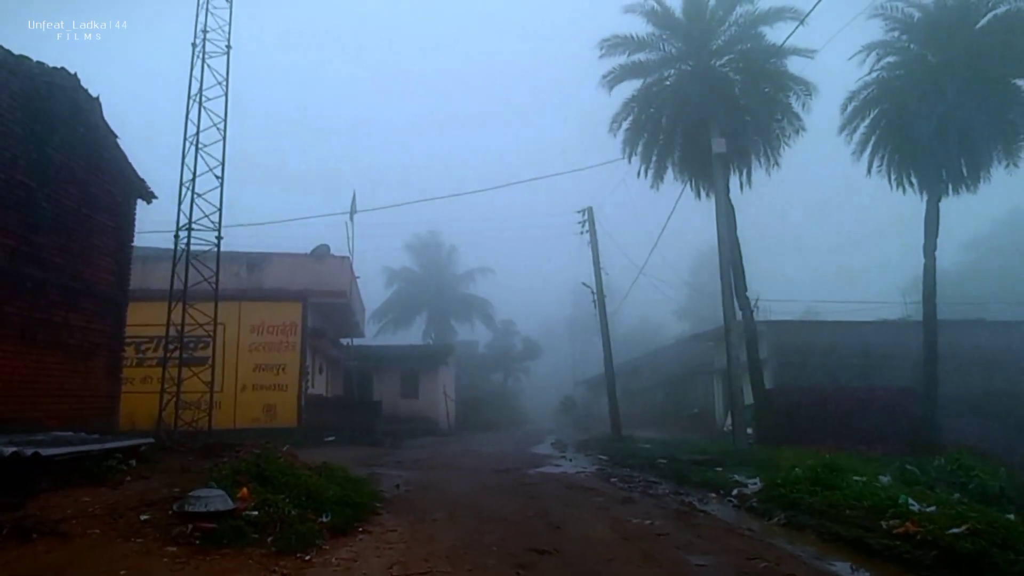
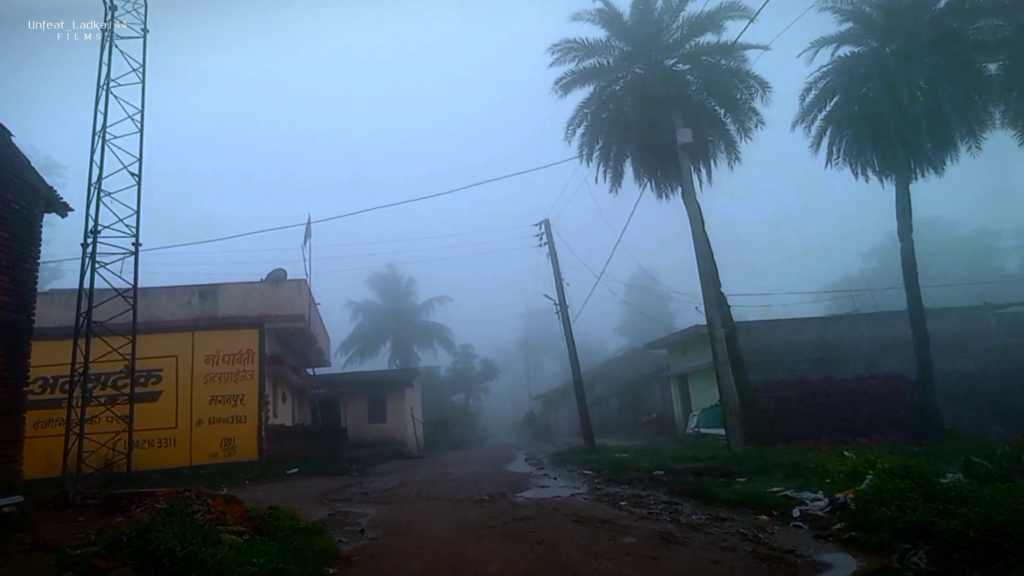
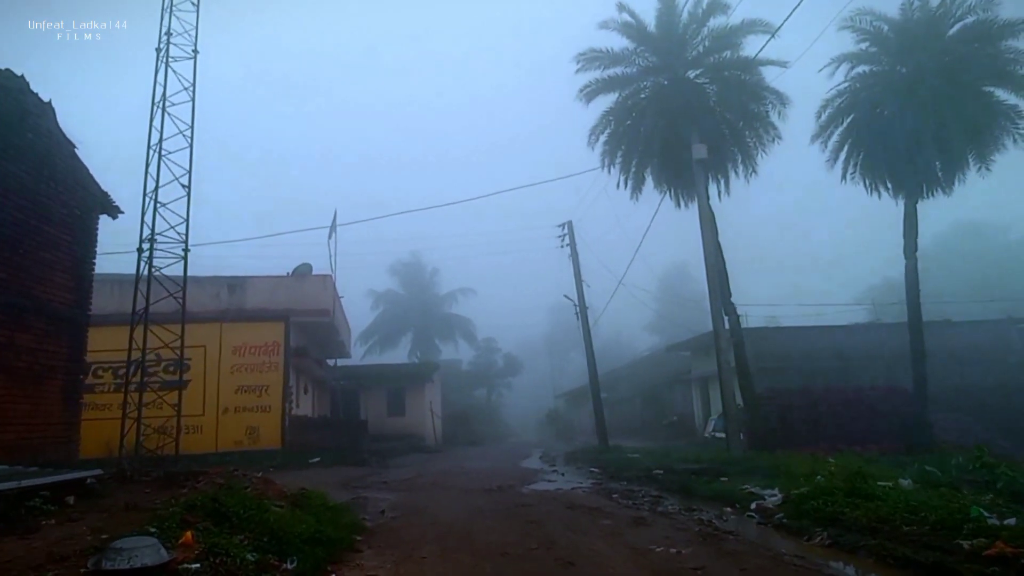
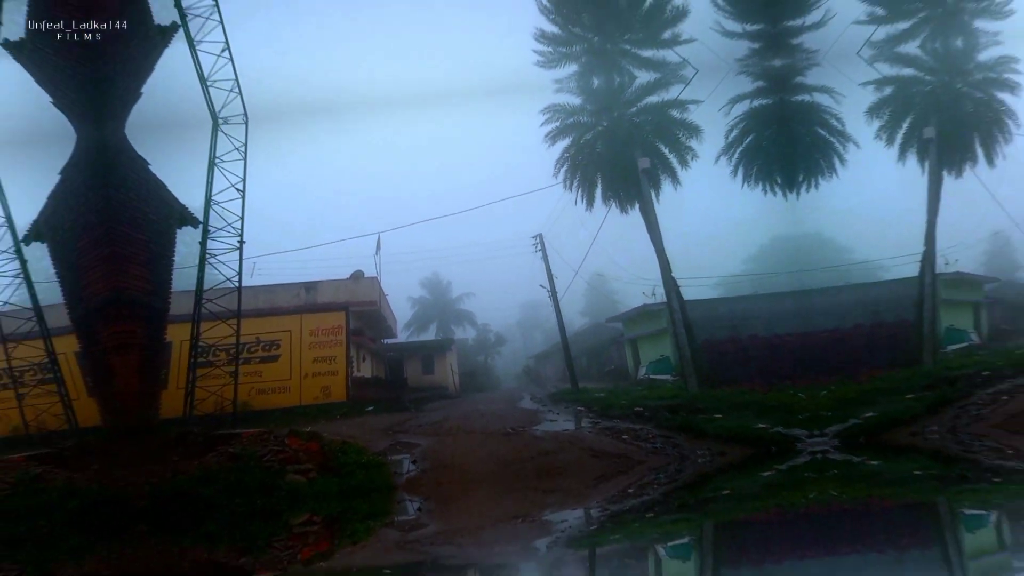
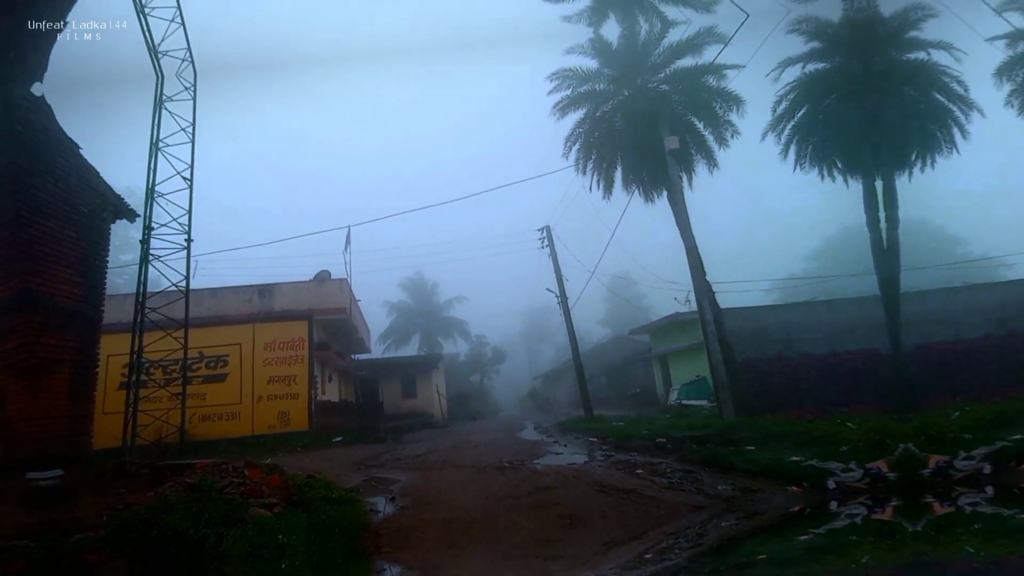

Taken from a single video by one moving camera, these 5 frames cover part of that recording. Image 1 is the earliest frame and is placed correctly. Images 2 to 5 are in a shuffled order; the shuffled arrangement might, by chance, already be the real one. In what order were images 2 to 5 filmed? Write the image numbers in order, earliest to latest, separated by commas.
3, 2, 5, 4
